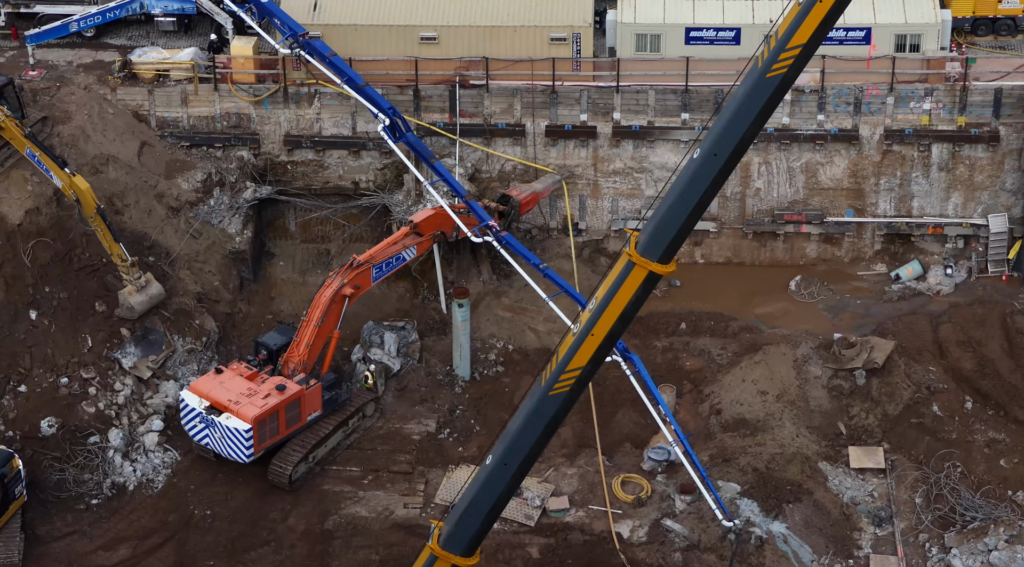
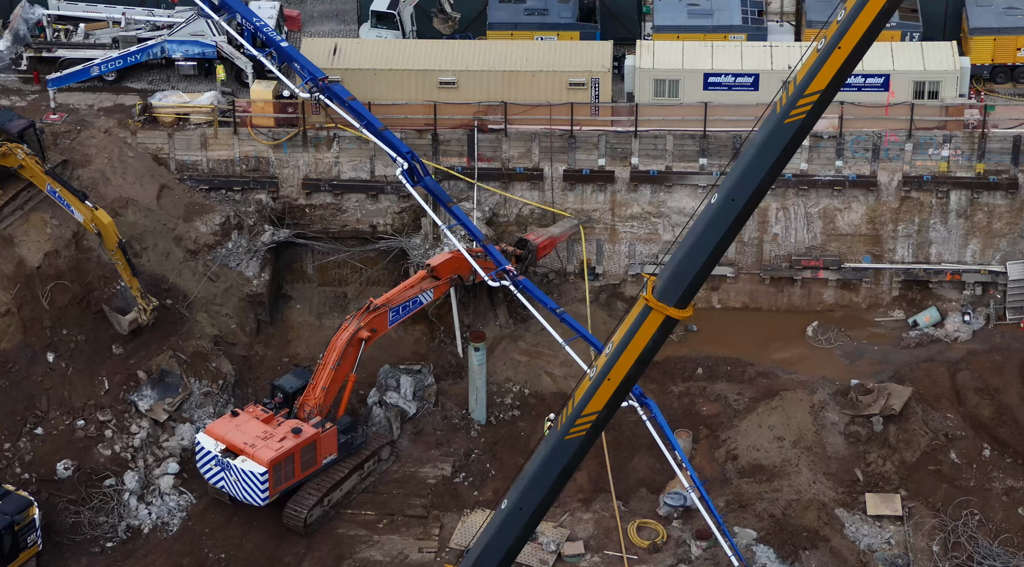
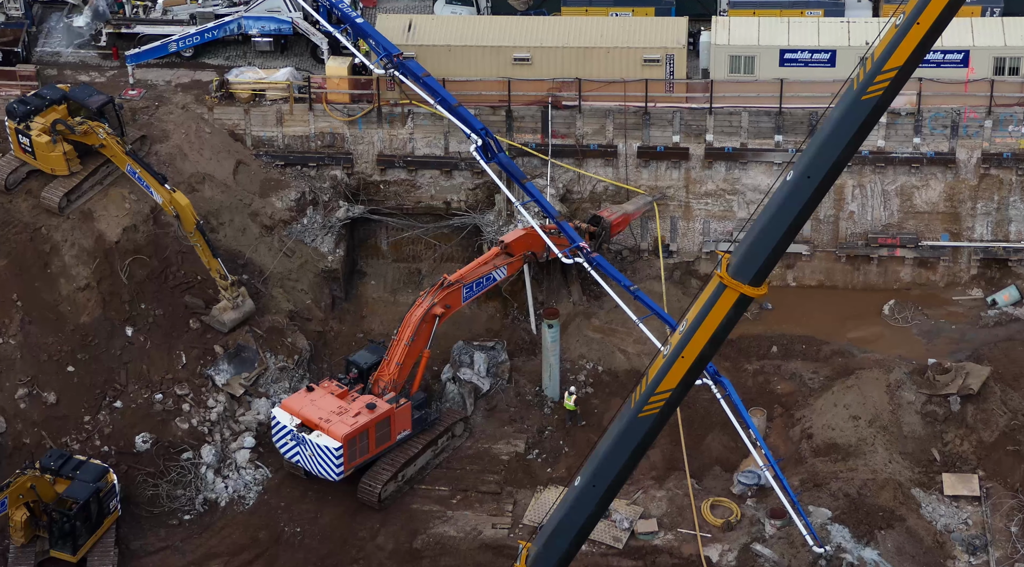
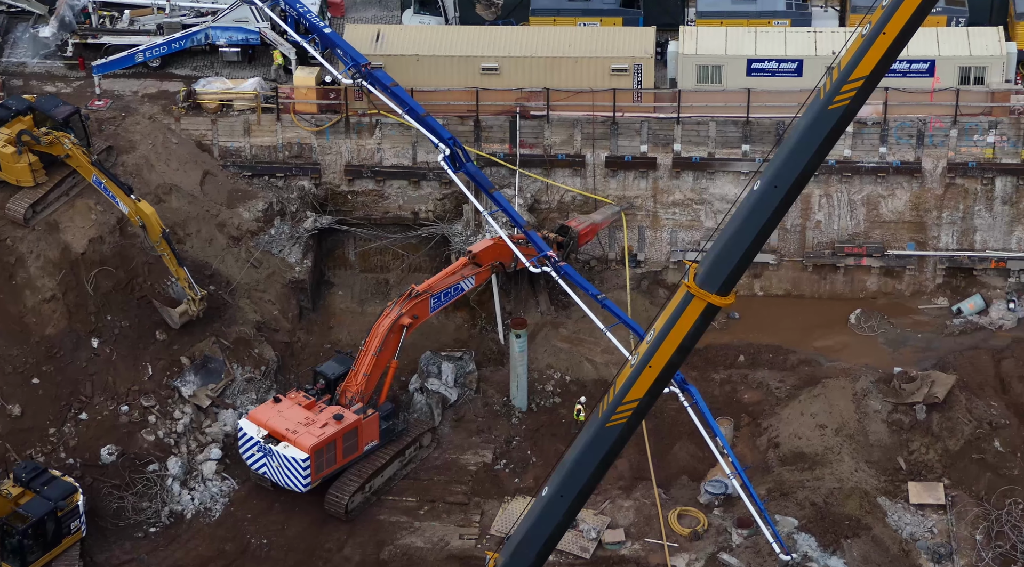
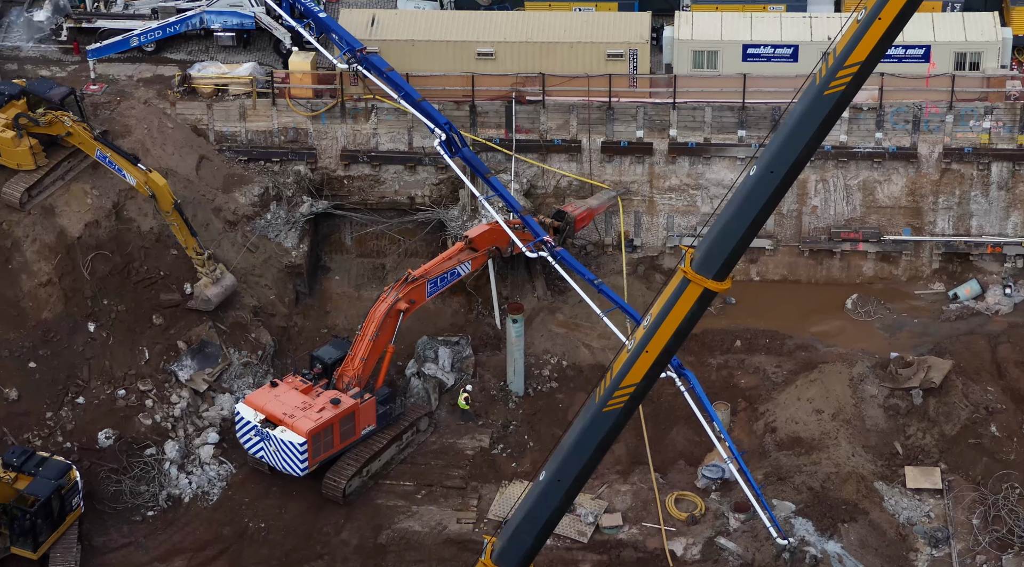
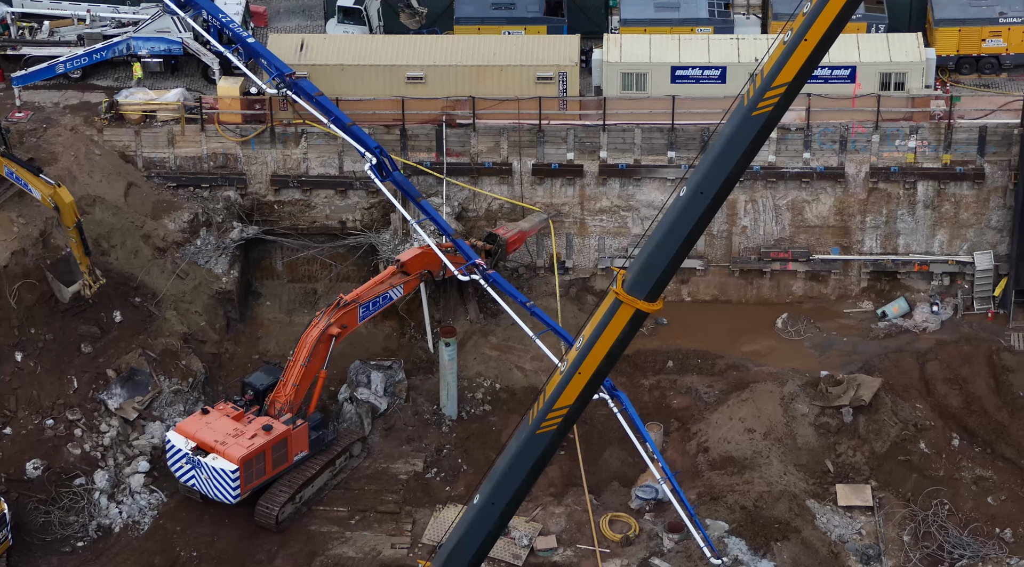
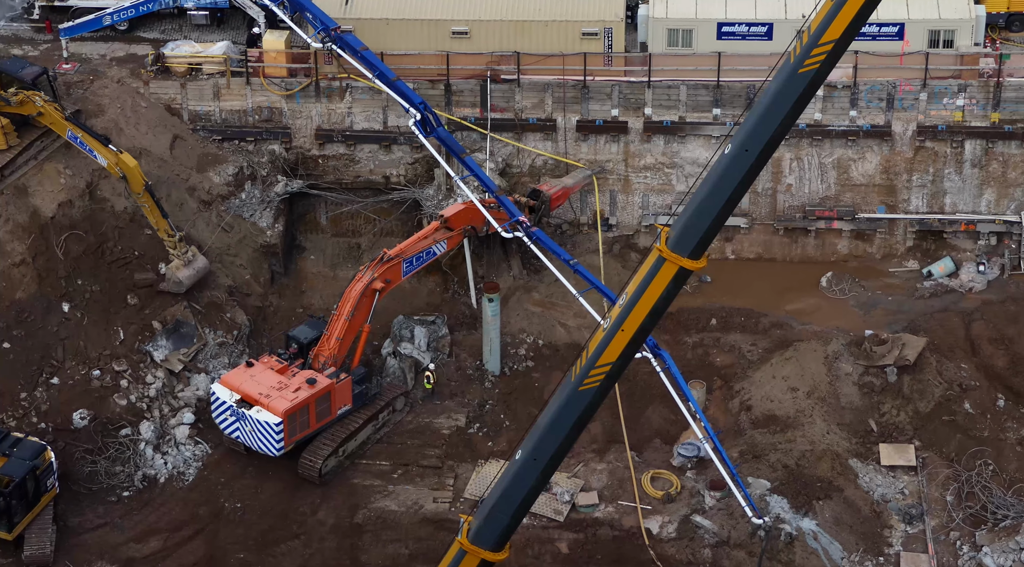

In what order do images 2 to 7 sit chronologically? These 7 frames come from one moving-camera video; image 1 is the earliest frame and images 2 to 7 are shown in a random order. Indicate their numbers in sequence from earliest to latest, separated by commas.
7, 5, 3, 4, 2, 6
